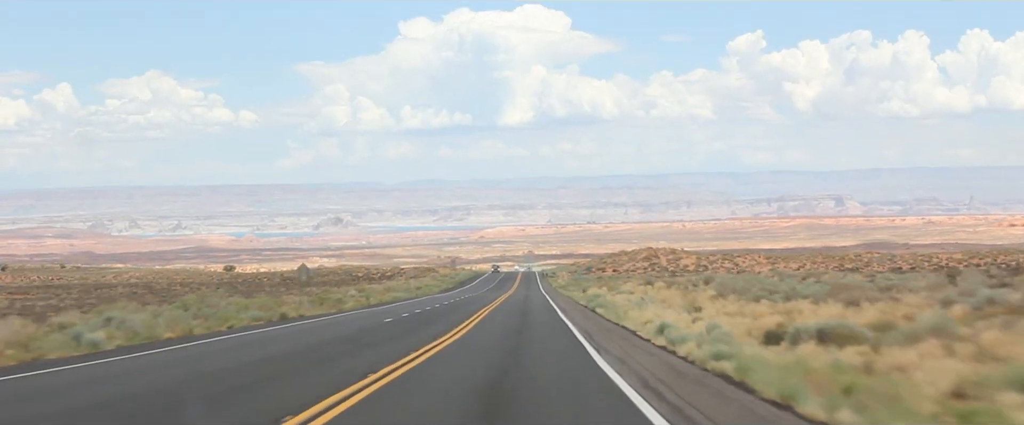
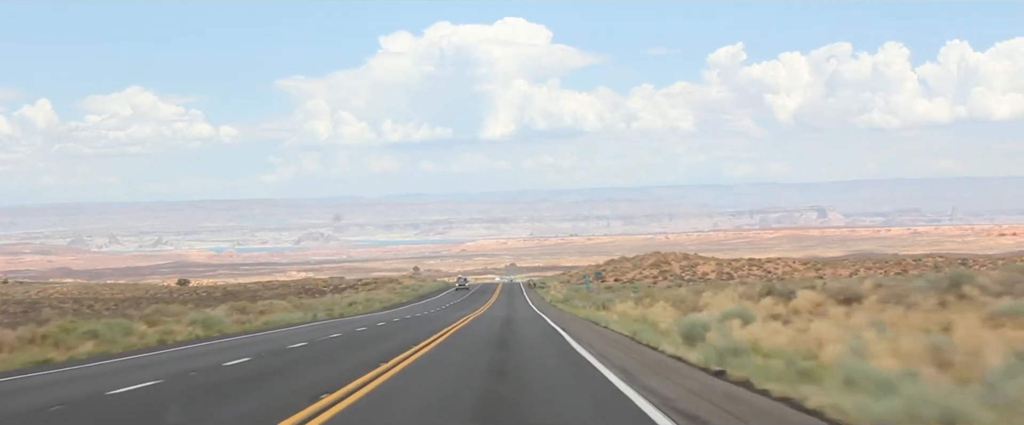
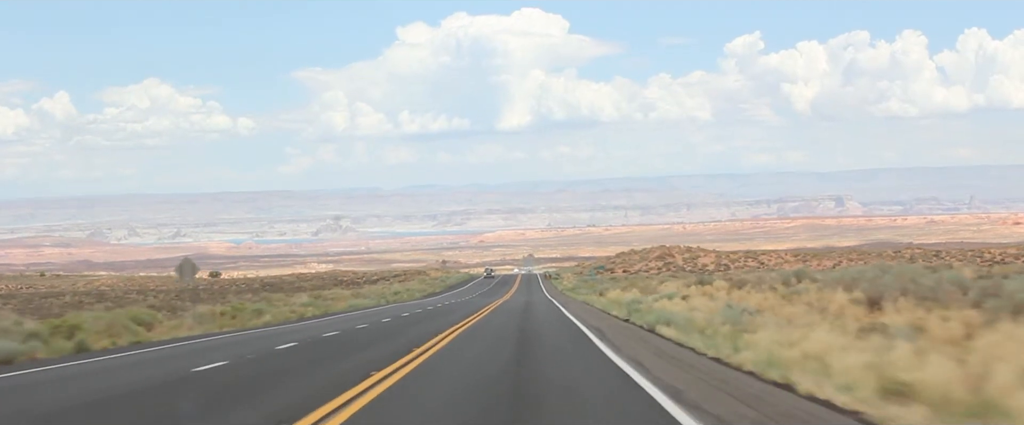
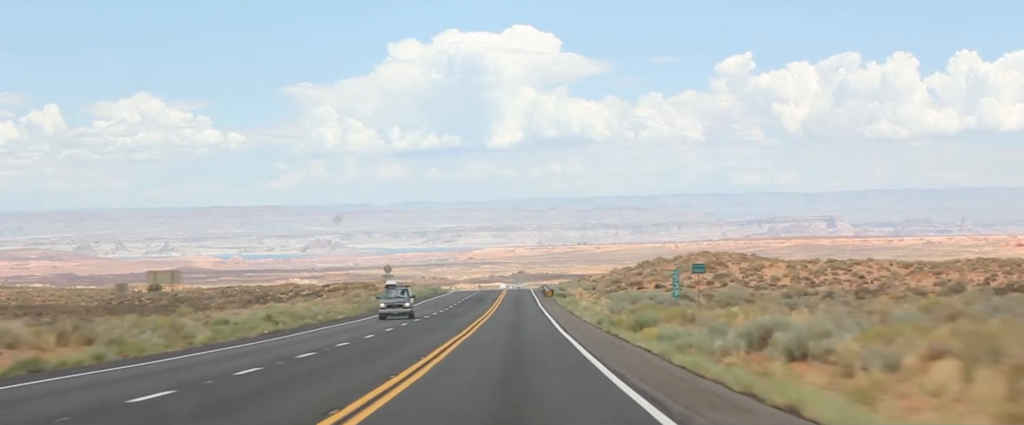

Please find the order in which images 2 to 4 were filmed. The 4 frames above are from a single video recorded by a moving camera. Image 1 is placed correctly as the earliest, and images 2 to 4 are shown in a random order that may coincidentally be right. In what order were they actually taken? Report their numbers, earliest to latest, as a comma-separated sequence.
3, 2, 4
